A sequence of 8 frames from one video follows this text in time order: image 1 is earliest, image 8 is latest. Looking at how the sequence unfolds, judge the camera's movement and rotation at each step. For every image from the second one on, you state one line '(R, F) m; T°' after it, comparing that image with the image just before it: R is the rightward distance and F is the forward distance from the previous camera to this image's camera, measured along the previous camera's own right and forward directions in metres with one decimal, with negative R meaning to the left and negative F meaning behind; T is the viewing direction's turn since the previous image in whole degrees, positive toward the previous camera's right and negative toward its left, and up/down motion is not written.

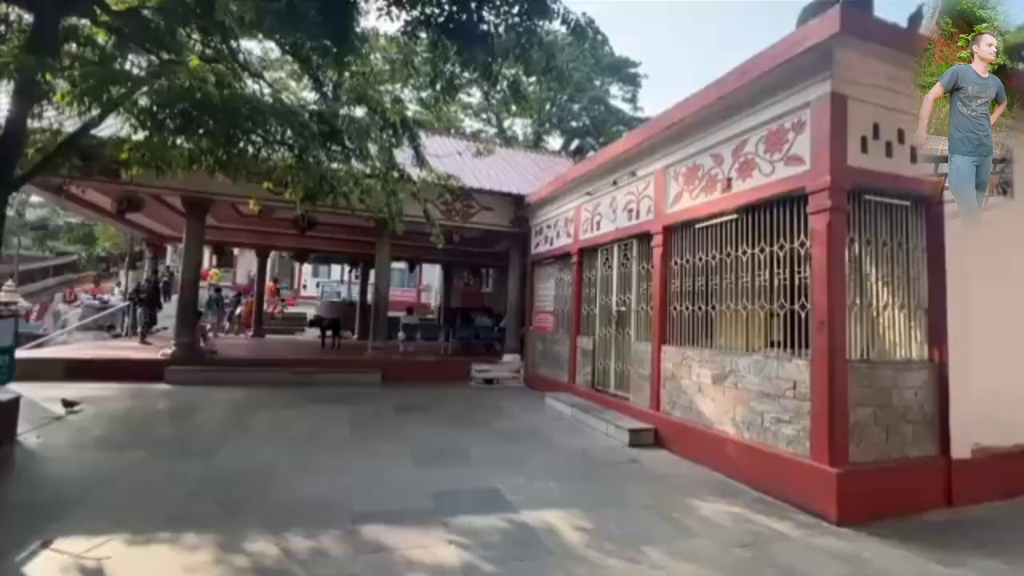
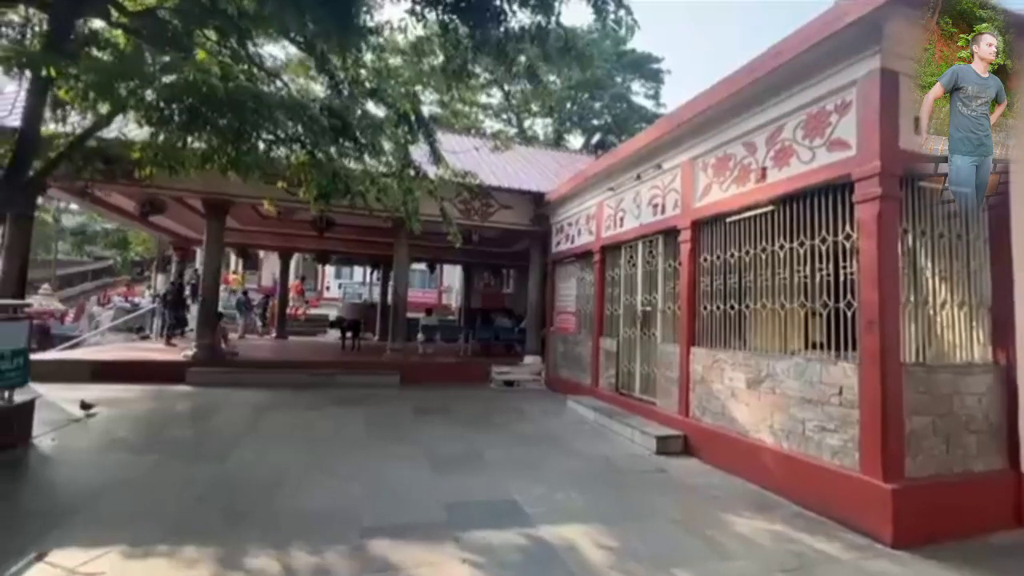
(0.0, +0.3) m; -3°
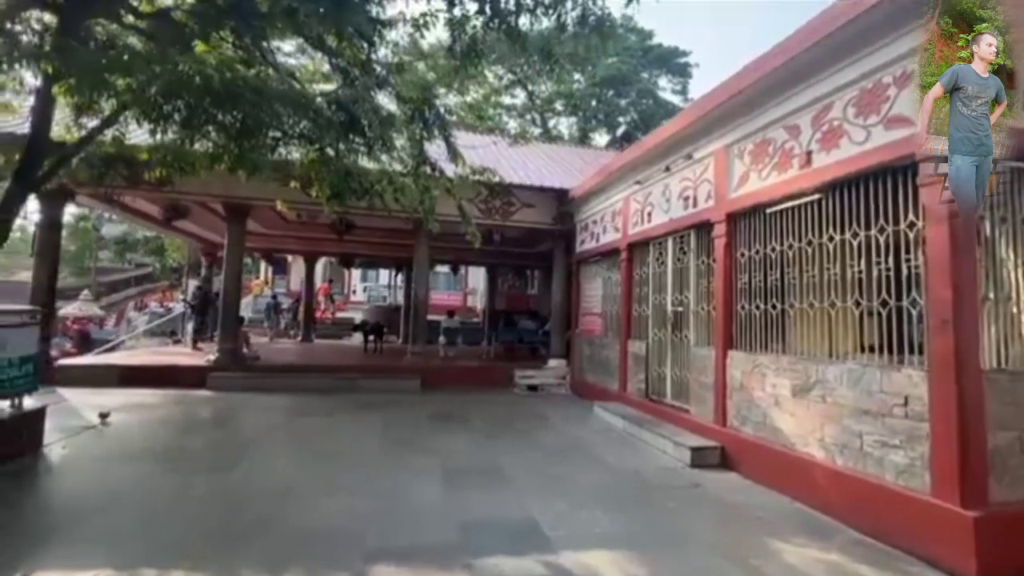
(+0.1, +0.4) m; -3°
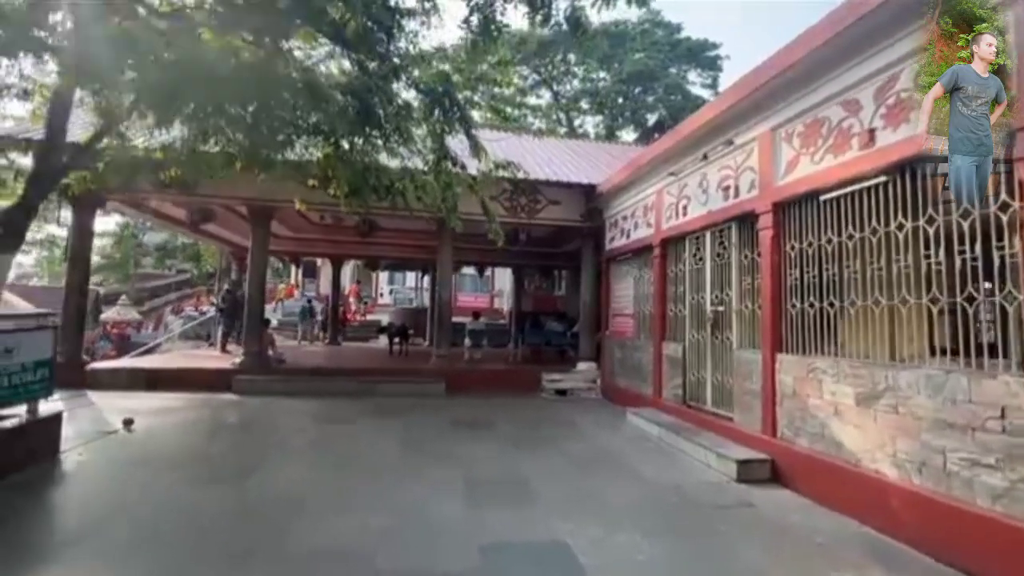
(0.0, +0.4) m; -3°
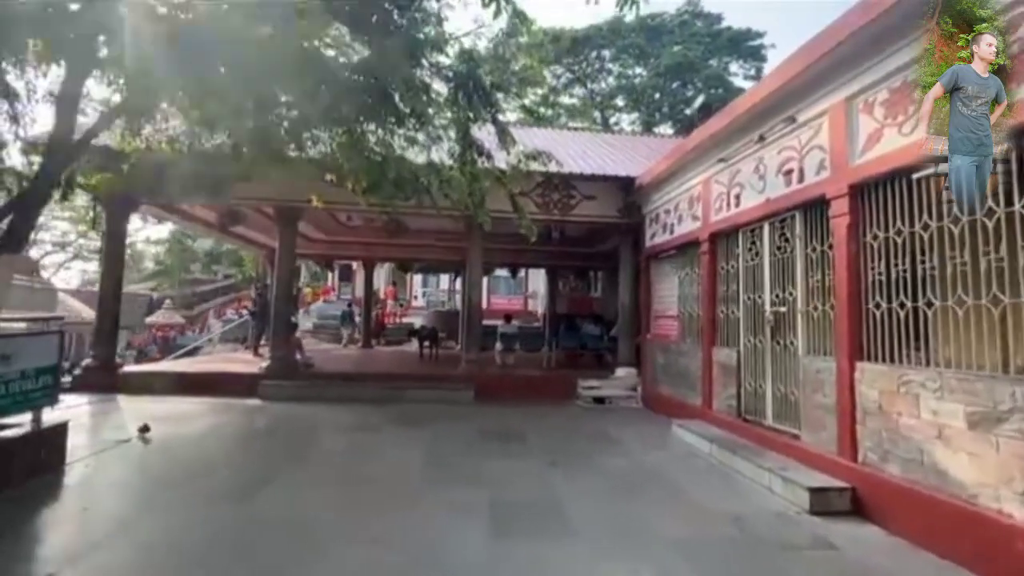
(0.0, +0.6) m; -4°
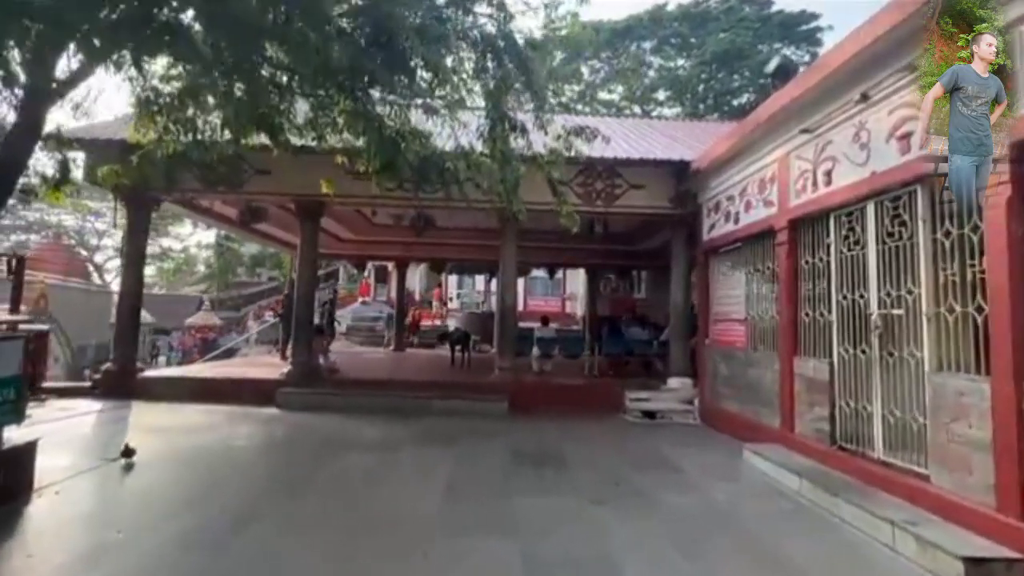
(0.0, +0.9) m; -4°
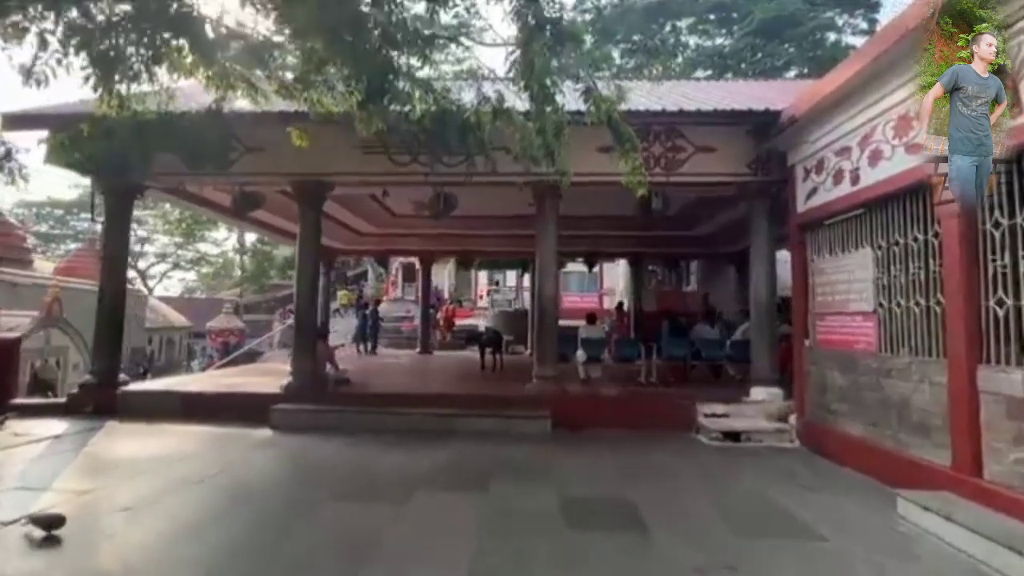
(-0.1, +1.6) m; -4°
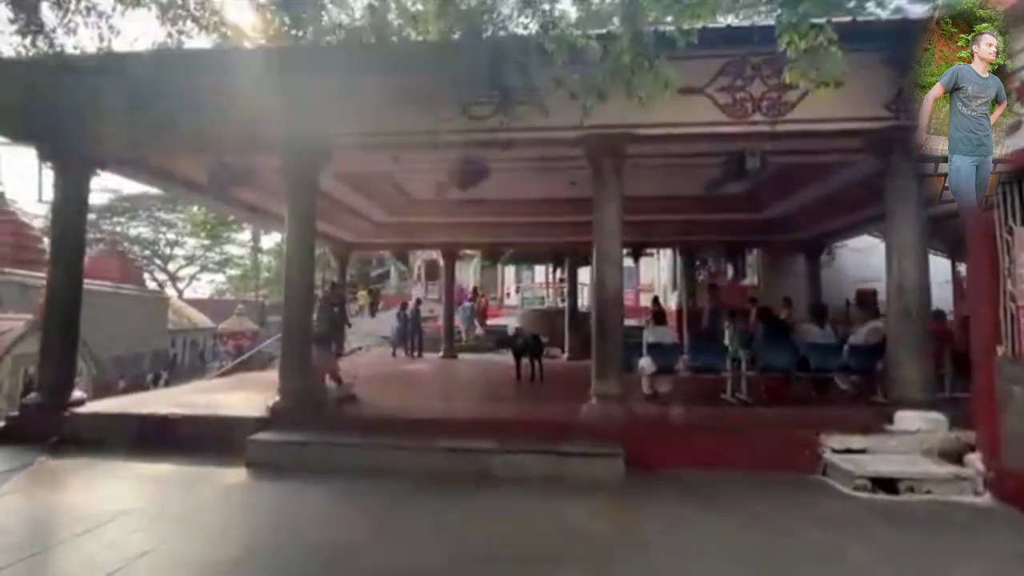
(-0.3, +1.7) m; -3°
